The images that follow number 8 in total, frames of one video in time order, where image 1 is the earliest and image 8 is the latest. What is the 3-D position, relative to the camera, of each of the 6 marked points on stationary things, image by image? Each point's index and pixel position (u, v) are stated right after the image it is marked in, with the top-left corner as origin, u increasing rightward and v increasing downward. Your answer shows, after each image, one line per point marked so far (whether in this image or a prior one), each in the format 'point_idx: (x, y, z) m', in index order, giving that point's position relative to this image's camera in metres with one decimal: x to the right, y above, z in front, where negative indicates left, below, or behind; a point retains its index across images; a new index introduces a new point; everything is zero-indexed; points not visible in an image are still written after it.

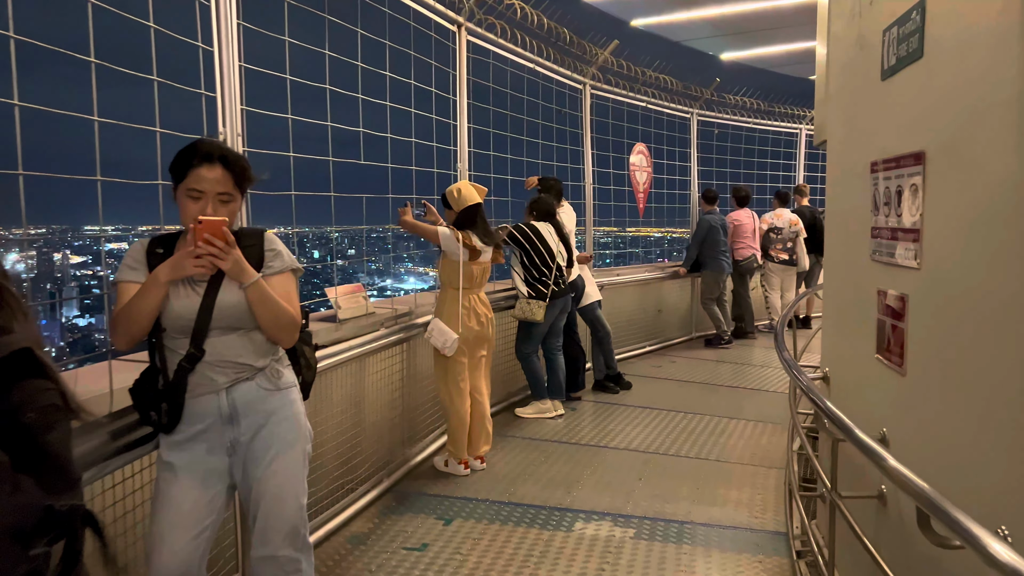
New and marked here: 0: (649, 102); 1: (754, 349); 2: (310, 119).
0: (+1.2, +1.6, +6.5) m
1: (+2.2, -0.6, +6.9) m
2: (-0.8, +0.7, +2.9) m
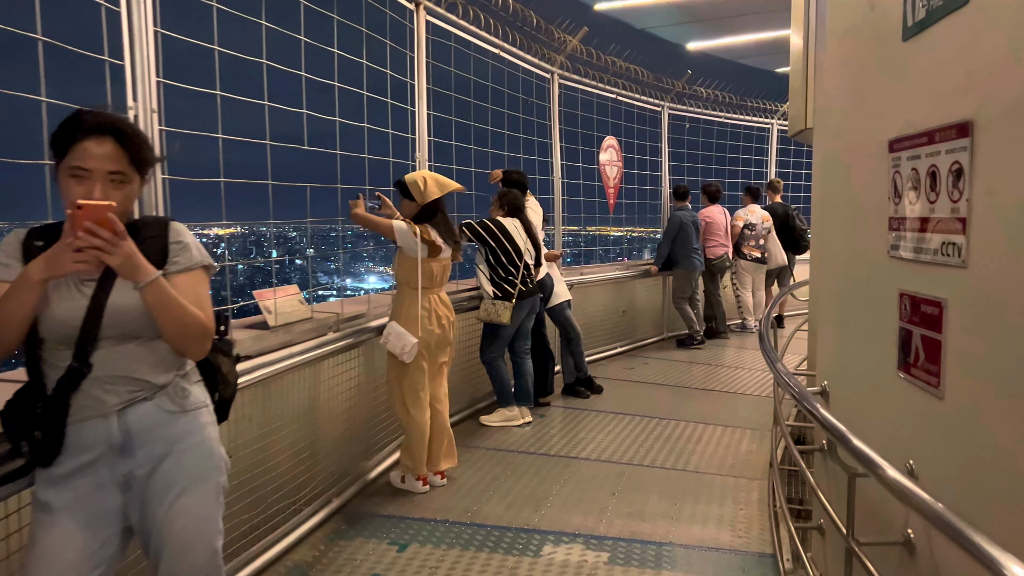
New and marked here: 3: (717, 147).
0: (+0.9, +1.6, +6.3) m
1: (+1.9, -0.6, +6.7) m
2: (-0.9, +0.7, +2.5) m
3: (+2.1, +1.5, +7.8) m
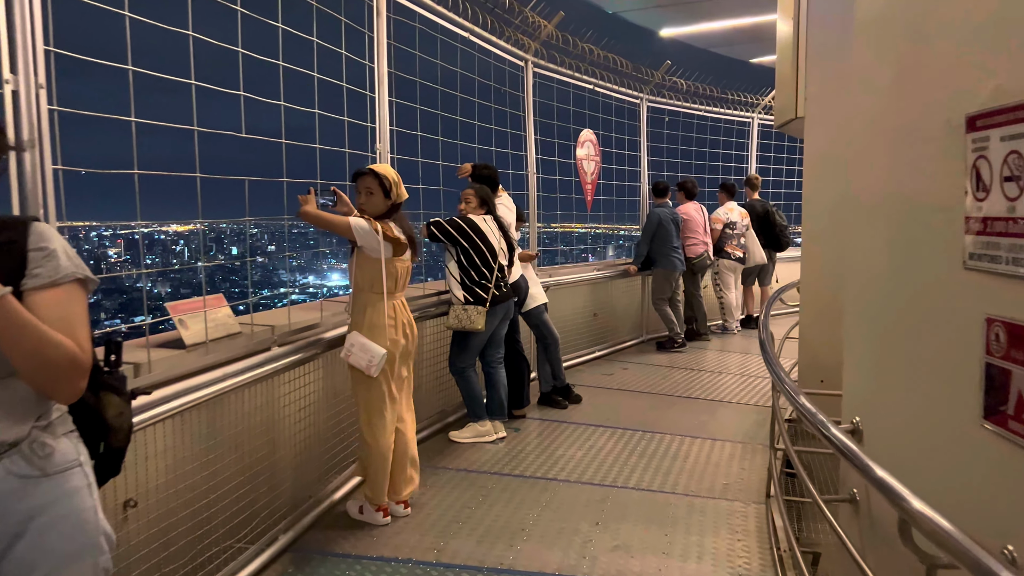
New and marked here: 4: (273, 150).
0: (+0.7, +1.6, +6.0) m
1: (+1.7, -0.6, +6.4) m
2: (-1.0, +0.6, +2.2) m
3: (+1.8, +1.5, +7.5) m
4: (-0.9, +0.5, +2.7) m
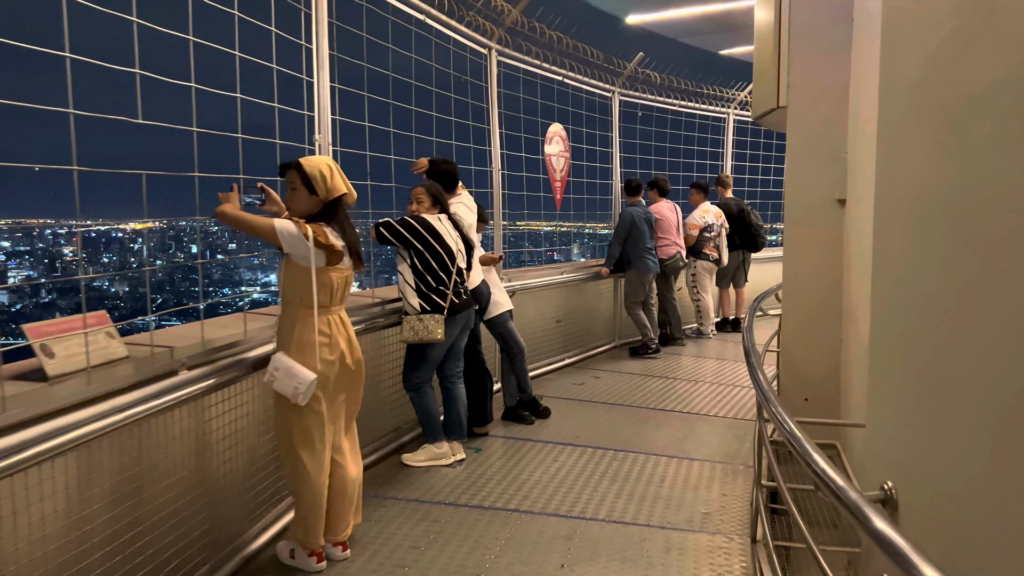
0: (+0.4, +1.6, +5.7) m
1: (+1.4, -0.6, +6.1) m
2: (-1.1, +0.6, +1.8) m
3: (+1.5, +1.4, +7.2) m
4: (-1.0, +0.5, +2.3) m
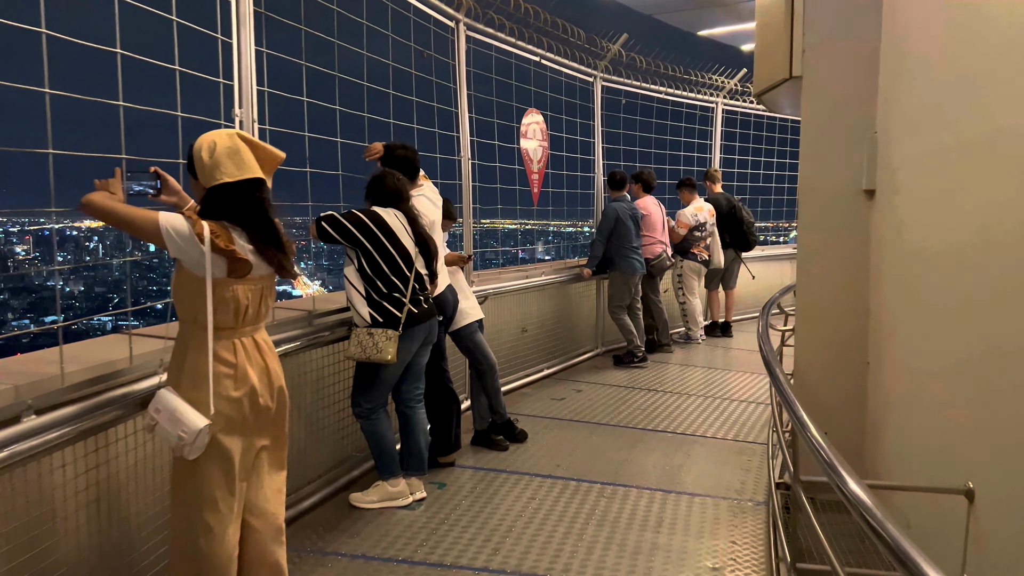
0: (+0.2, +1.6, +5.1) m
1: (+1.2, -0.6, +5.6) m
2: (-1.2, +0.5, +1.2) m
3: (+1.3, +1.4, +6.7) m
4: (-1.1, +0.4, +1.7) m
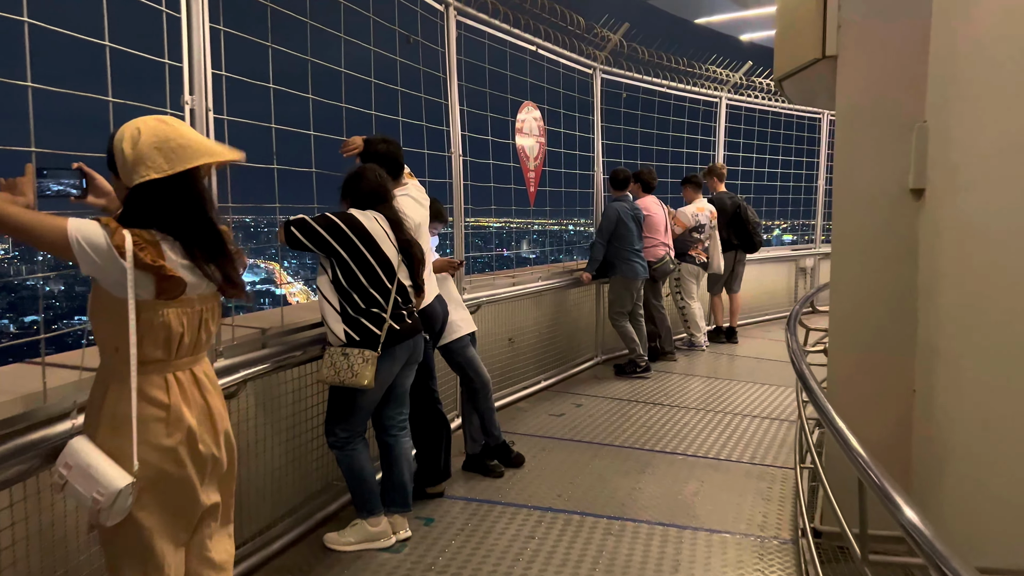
0: (+0.2, +1.5, +4.8) m
1: (+1.2, -0.6, +5.3) m
2: (-1.2, +0.5, +0.8) m
3: (+1.2, +1.4, +6.3) m
4: (-1.1, +0.4, +1.4) m
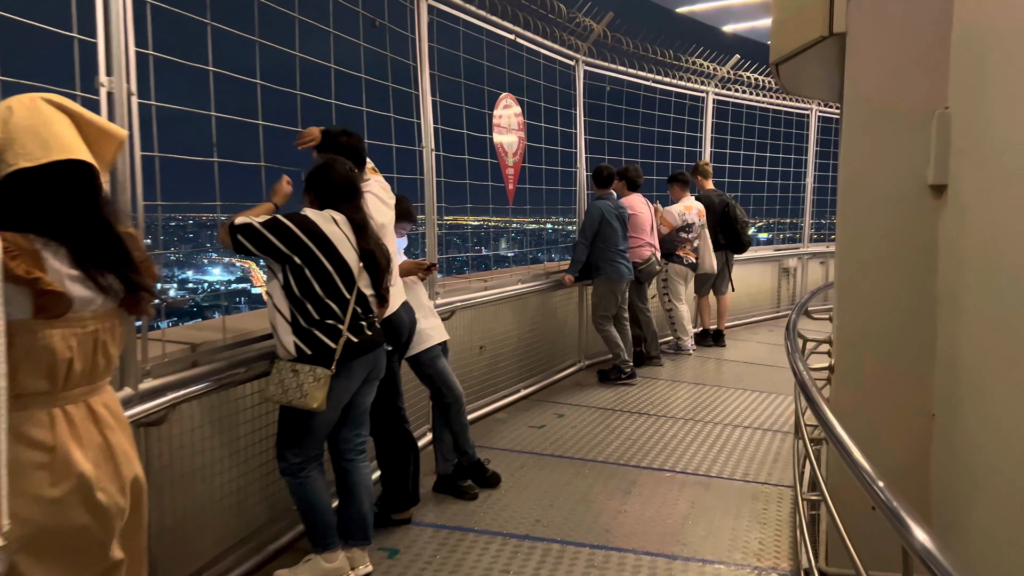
0: (0.0, +1.5, +4.5) m
1: (+1.0, -0.7, +5.1) m
2: (-1.3, +0.5, +0.5) m
3: (+1.1, +1.4, +6.1) m
4: (-1.2, +0.3, +1.1) m
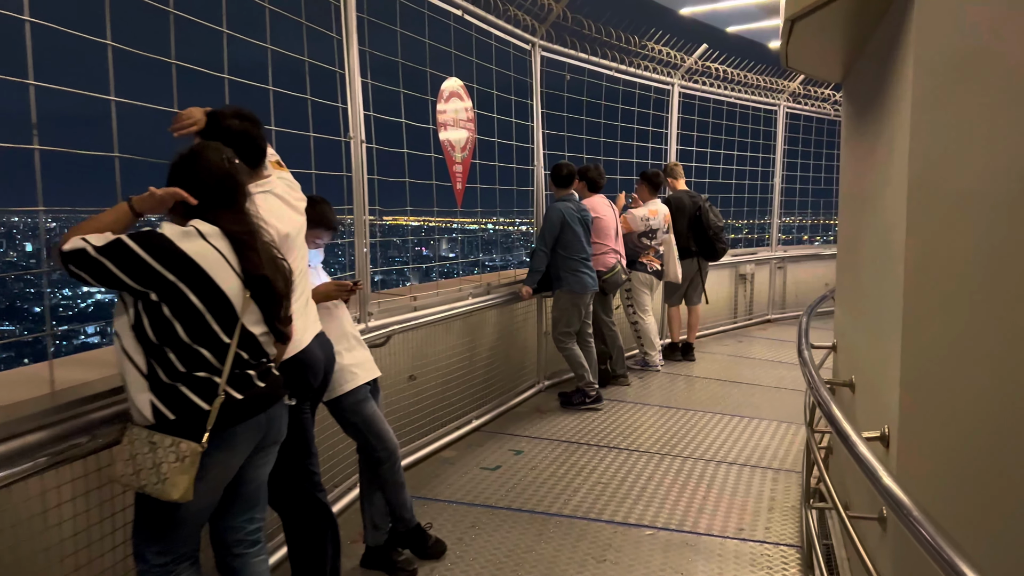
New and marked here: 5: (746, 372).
0: (-0.2, +1.4, +3.9) m
1: (+0.7, -0.7, +4.5) m
2: (-1.3, +0.4, -0.1) m
3: (+0.7, +1.3, +5.6) m
4: (-1.2, +0.3, +0.4) m
5: (+1.7, -0.6, +5.5) m
